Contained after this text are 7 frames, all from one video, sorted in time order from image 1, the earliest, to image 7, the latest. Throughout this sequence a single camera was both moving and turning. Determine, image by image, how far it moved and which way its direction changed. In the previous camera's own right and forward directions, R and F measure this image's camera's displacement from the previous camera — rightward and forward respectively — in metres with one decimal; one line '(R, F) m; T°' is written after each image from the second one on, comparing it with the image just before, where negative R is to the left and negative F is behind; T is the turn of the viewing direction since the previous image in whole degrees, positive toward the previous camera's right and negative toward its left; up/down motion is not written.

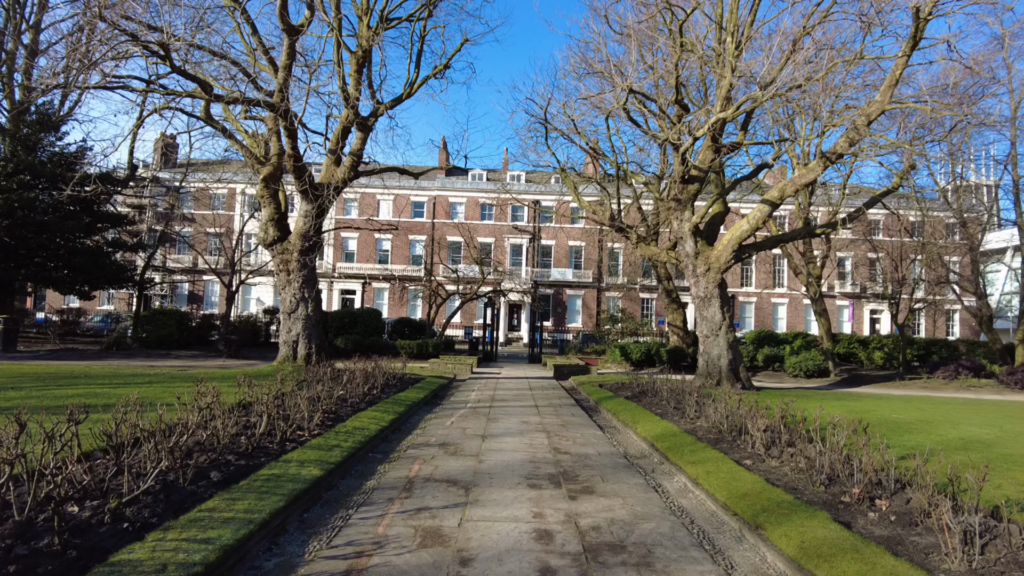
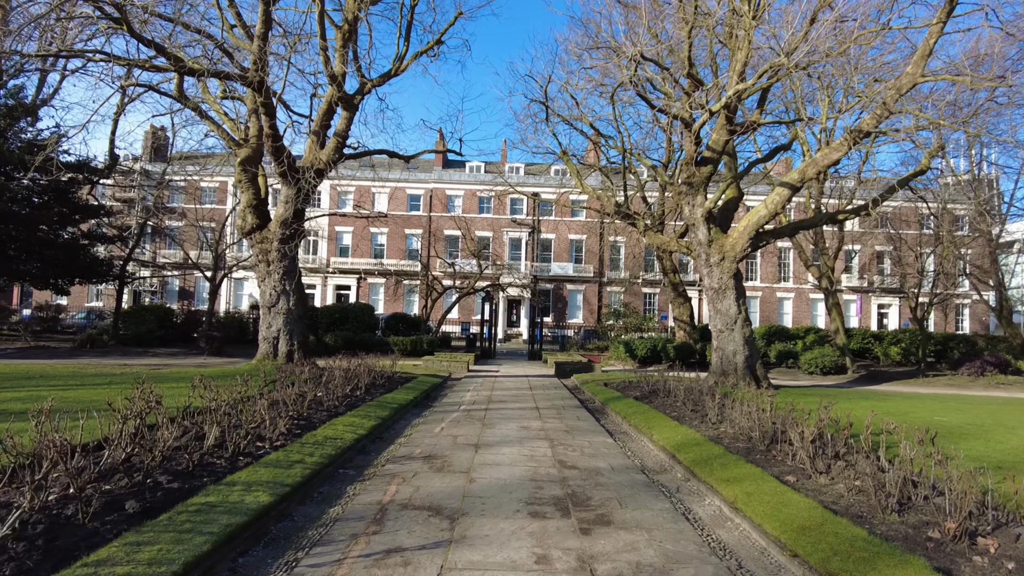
(0.0, +1.1) m; 0°
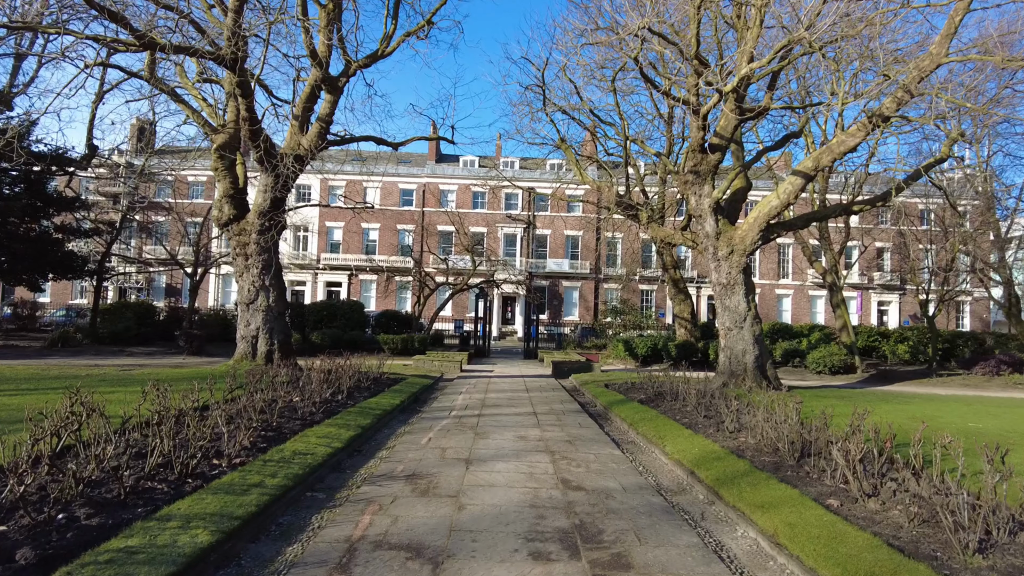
(0.0, +0.8) m; +1°
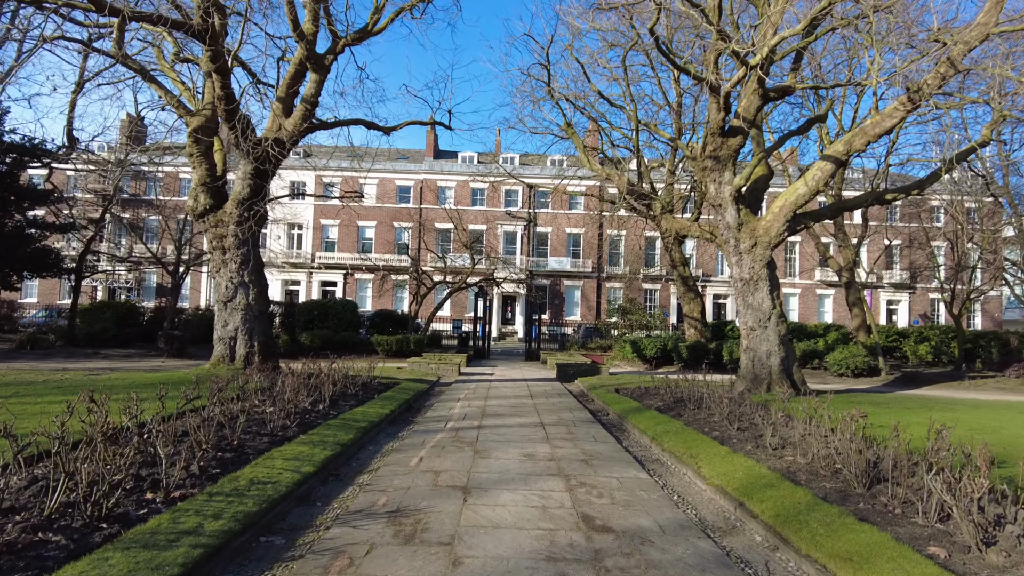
(-0.1, +1.1) m; 0°
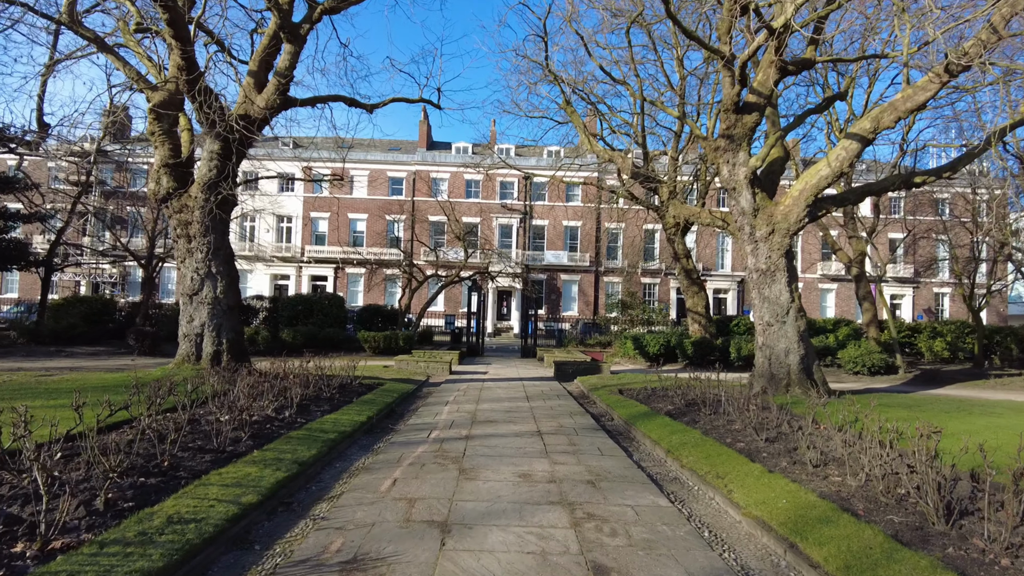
(0.0, +1.0) m; 0°
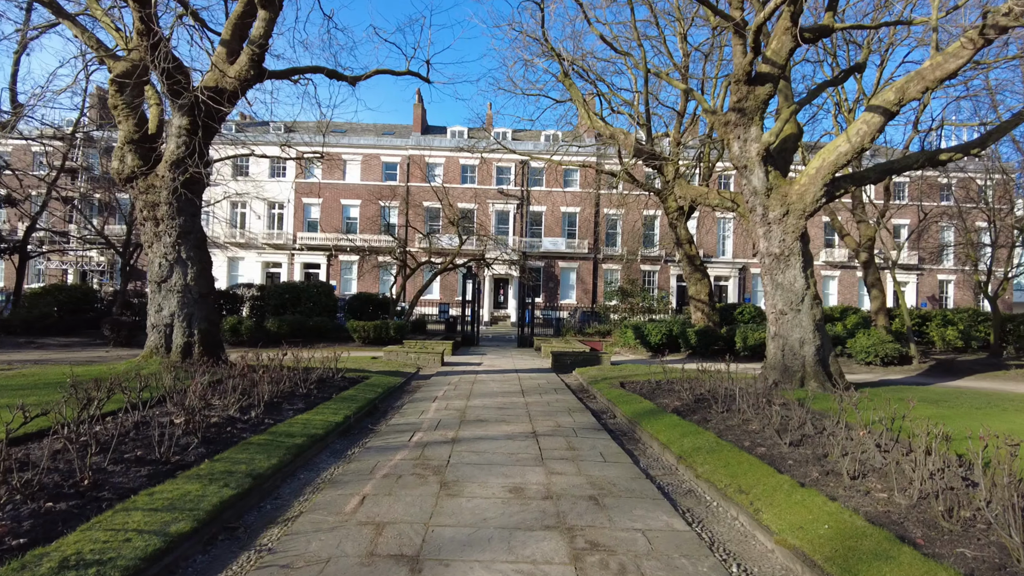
(+0.1, +0.8) m; 0°
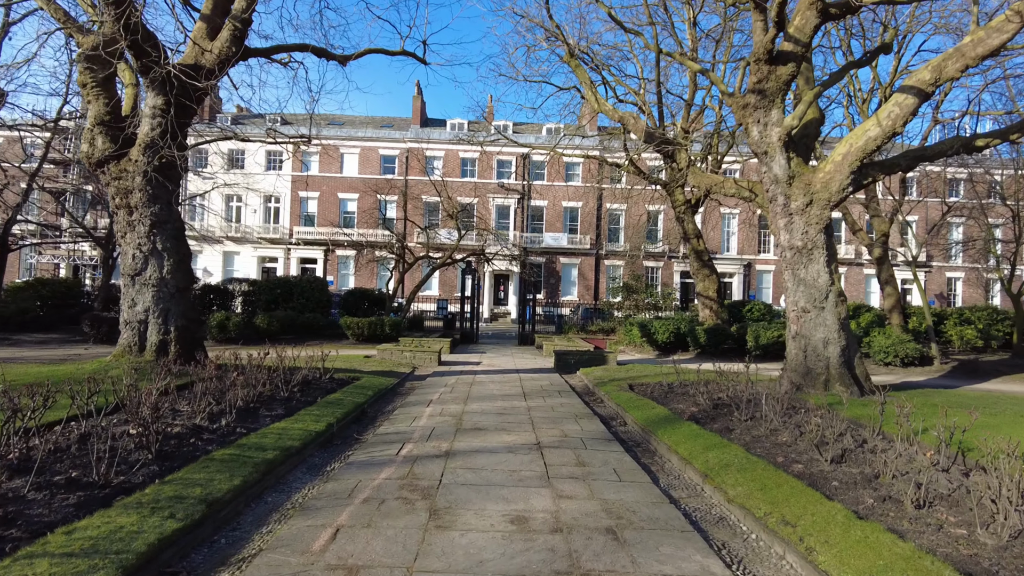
(0.0, +0.7) m; 0°
